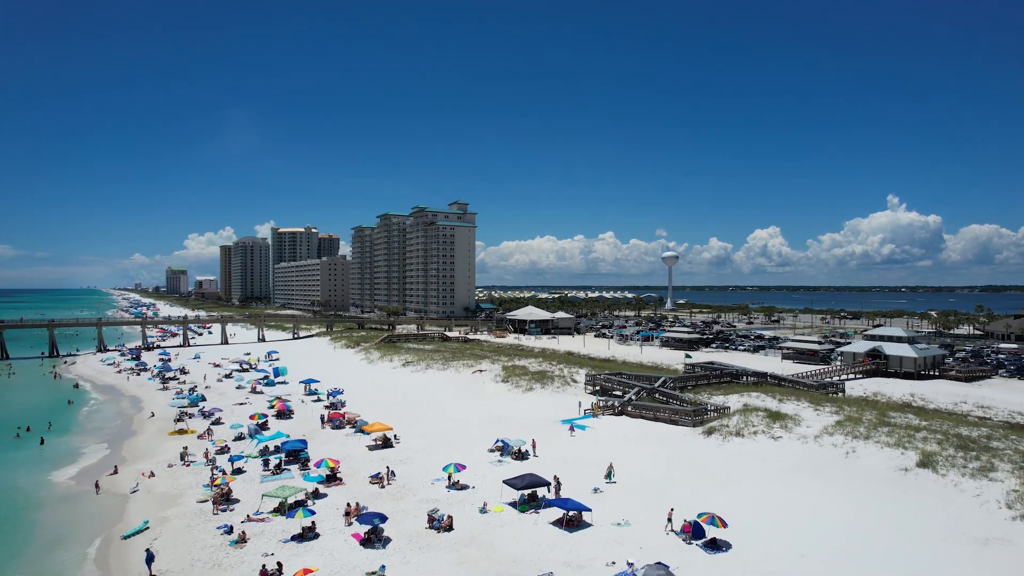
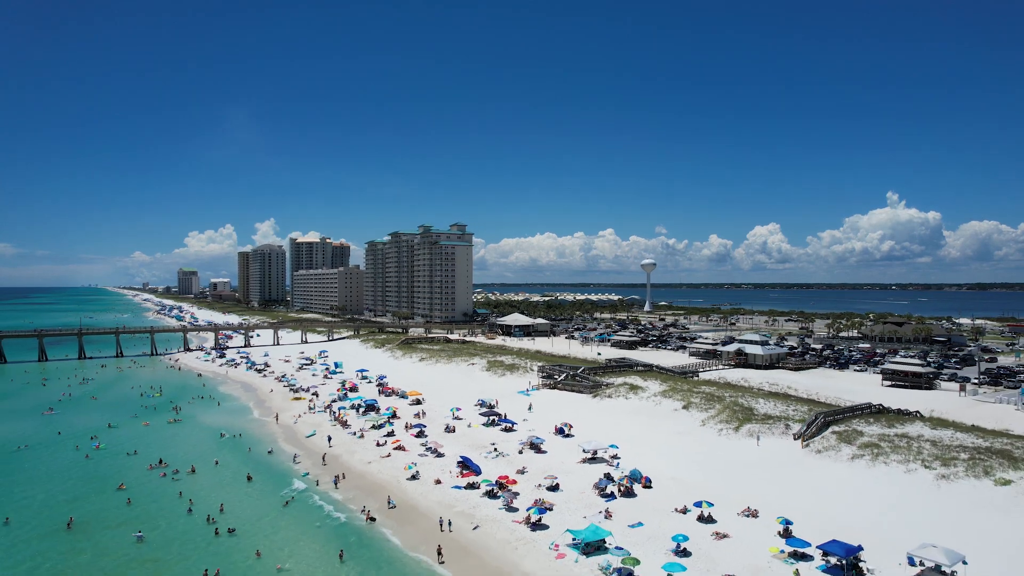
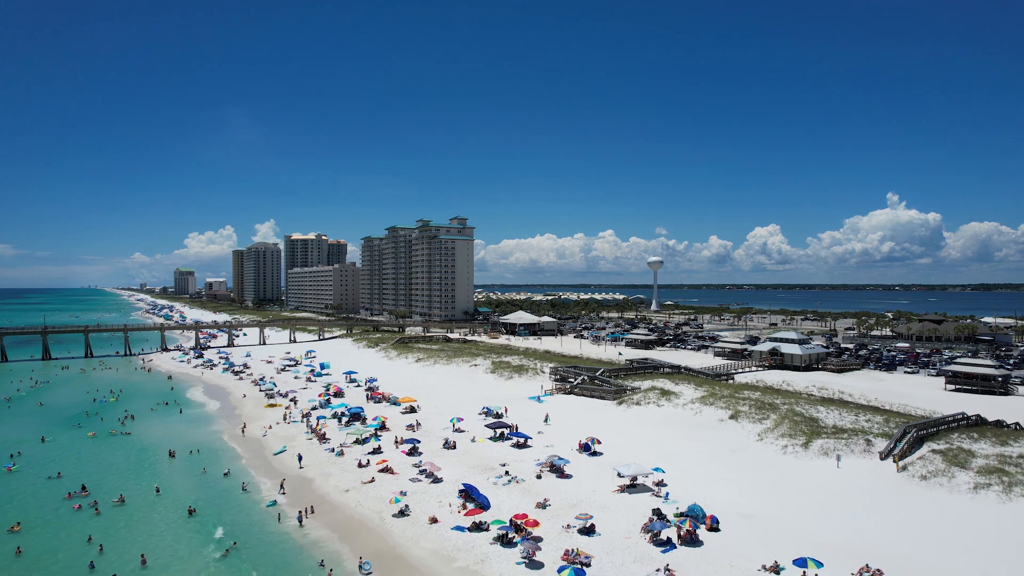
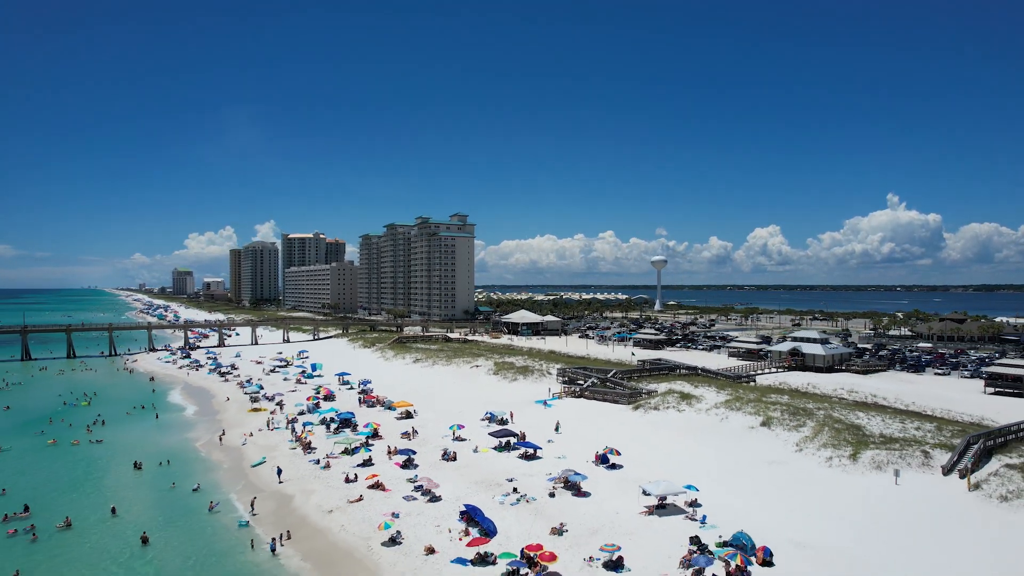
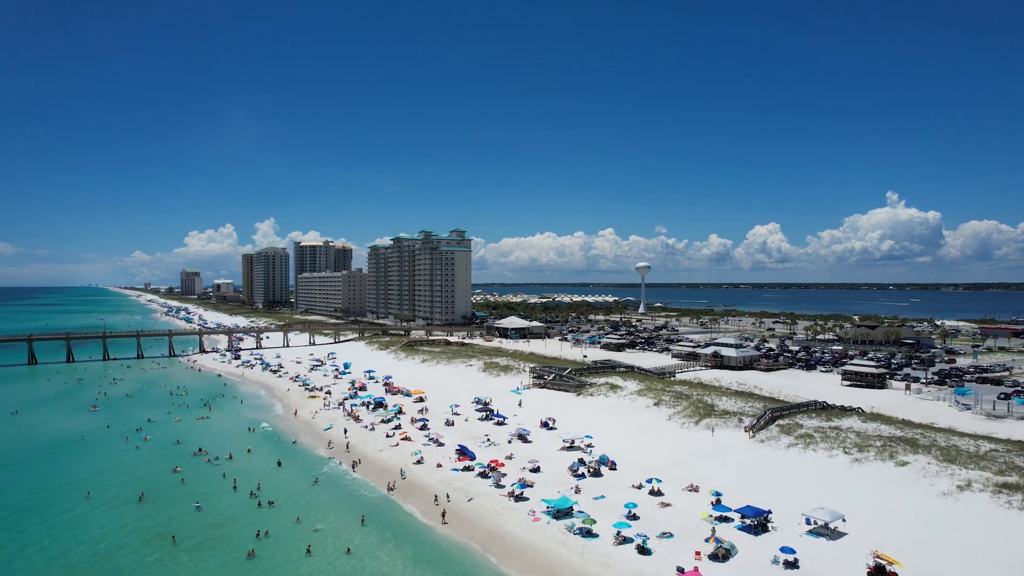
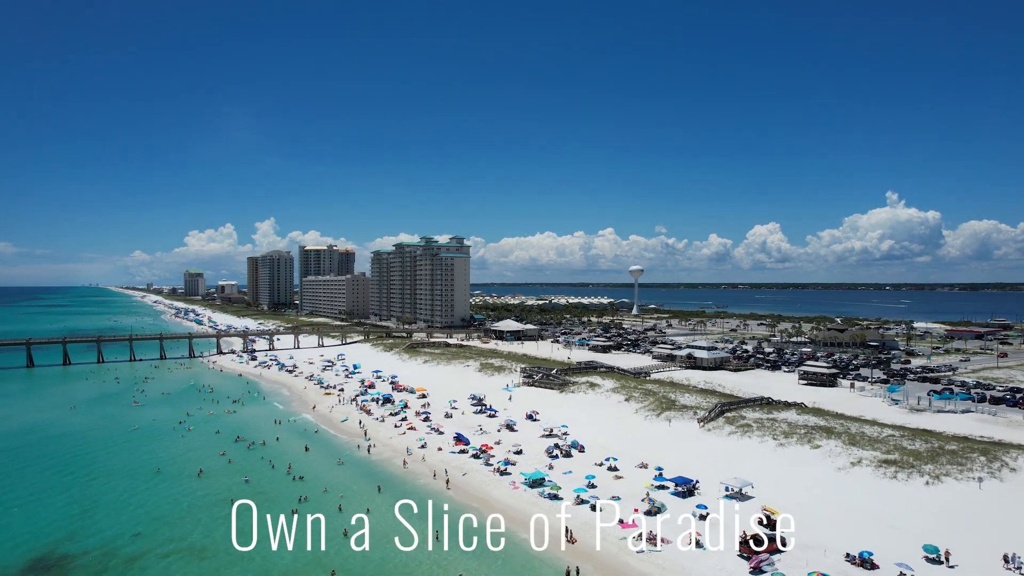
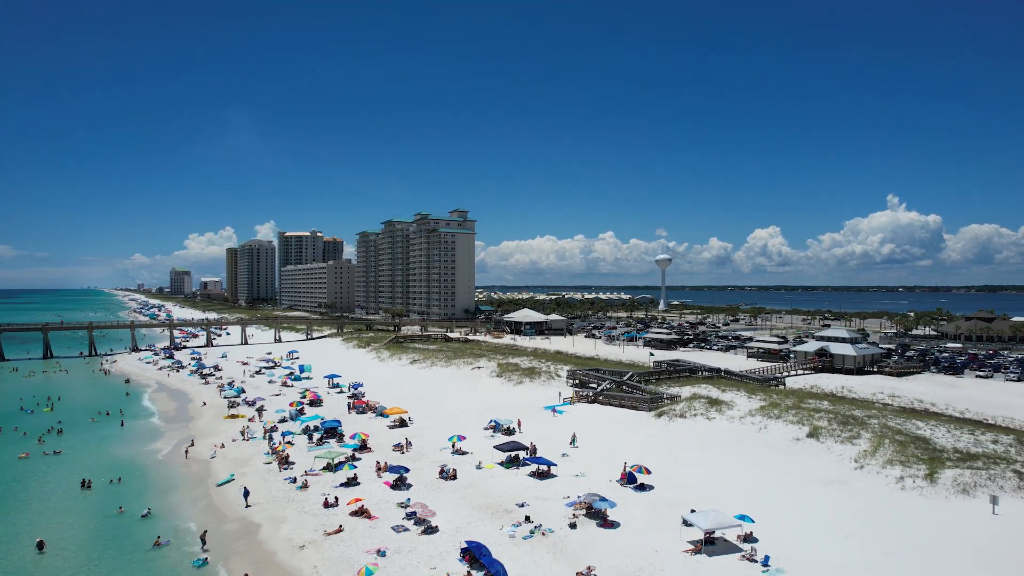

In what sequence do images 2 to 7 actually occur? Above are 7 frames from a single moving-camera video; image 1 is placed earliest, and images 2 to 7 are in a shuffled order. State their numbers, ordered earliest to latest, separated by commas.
7, 4, 3, 2, 5, 6
